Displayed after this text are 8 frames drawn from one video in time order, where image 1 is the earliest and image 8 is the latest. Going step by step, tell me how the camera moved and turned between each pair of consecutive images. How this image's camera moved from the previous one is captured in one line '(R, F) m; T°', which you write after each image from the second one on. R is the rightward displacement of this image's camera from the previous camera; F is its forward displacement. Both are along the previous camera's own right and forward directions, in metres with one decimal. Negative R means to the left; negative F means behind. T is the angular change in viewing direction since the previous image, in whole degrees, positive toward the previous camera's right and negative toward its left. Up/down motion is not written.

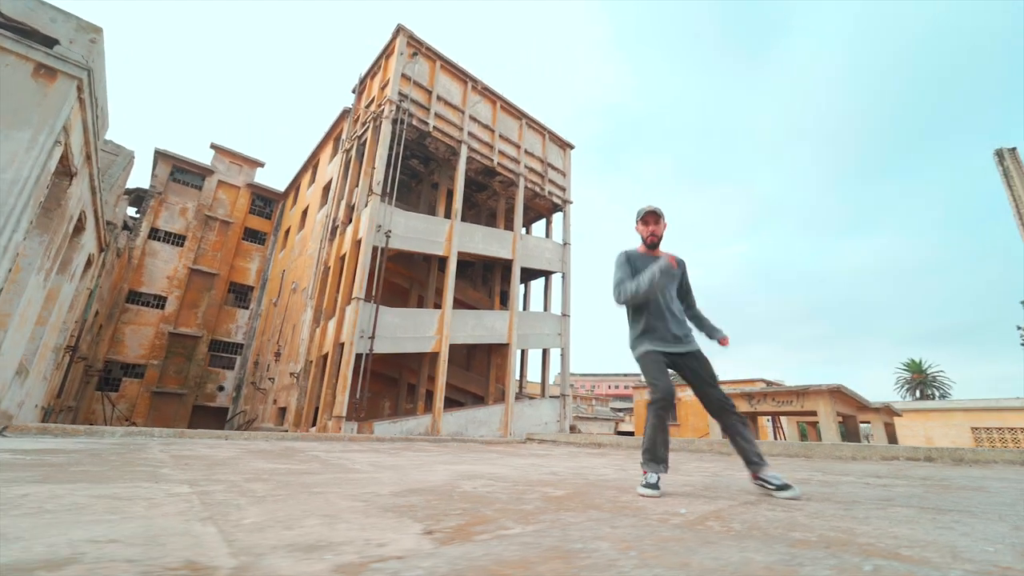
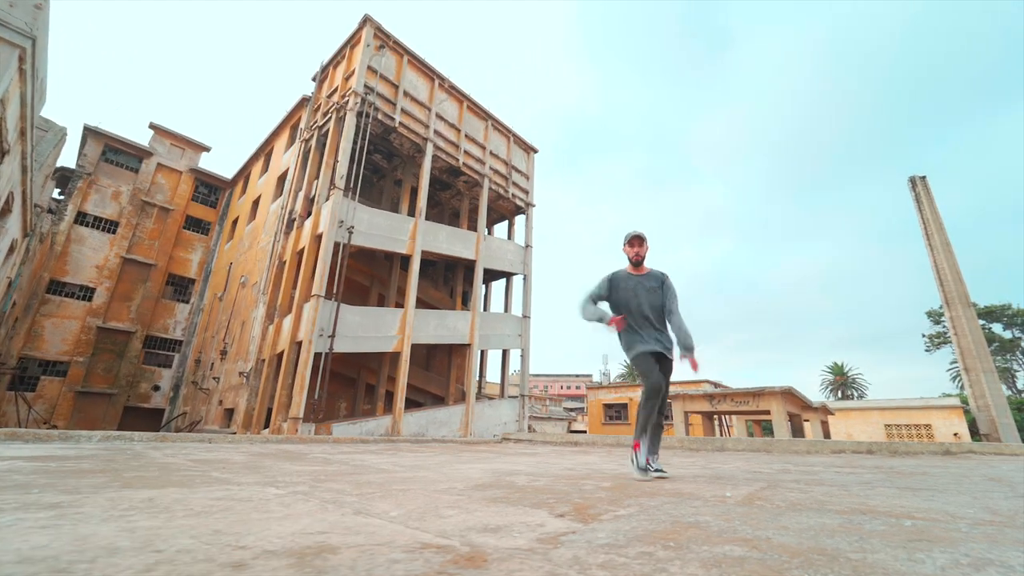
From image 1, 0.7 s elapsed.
(-0.4, -0.2) m; +6°
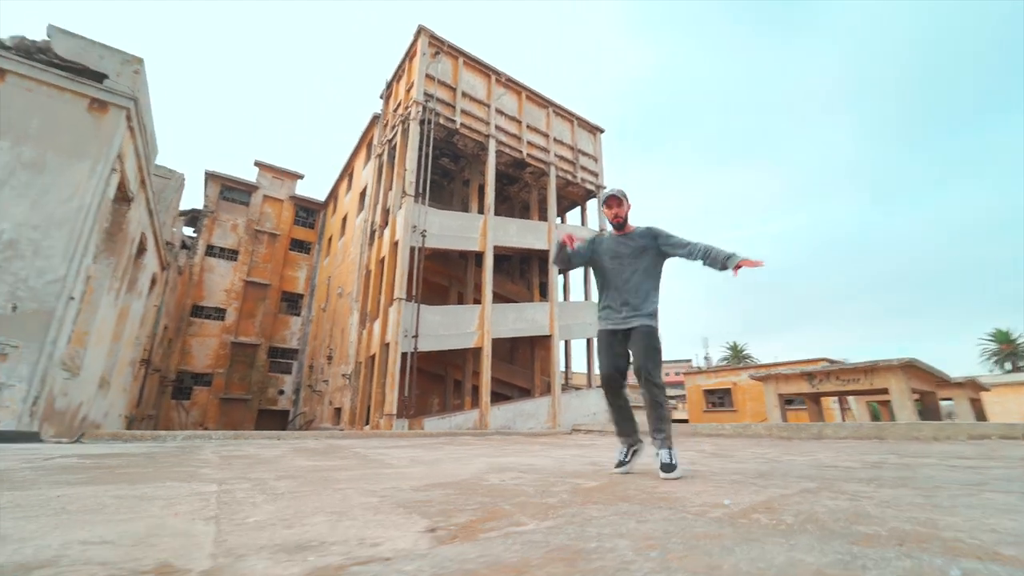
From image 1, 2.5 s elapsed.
(+0.4, +0.3) m; -11°
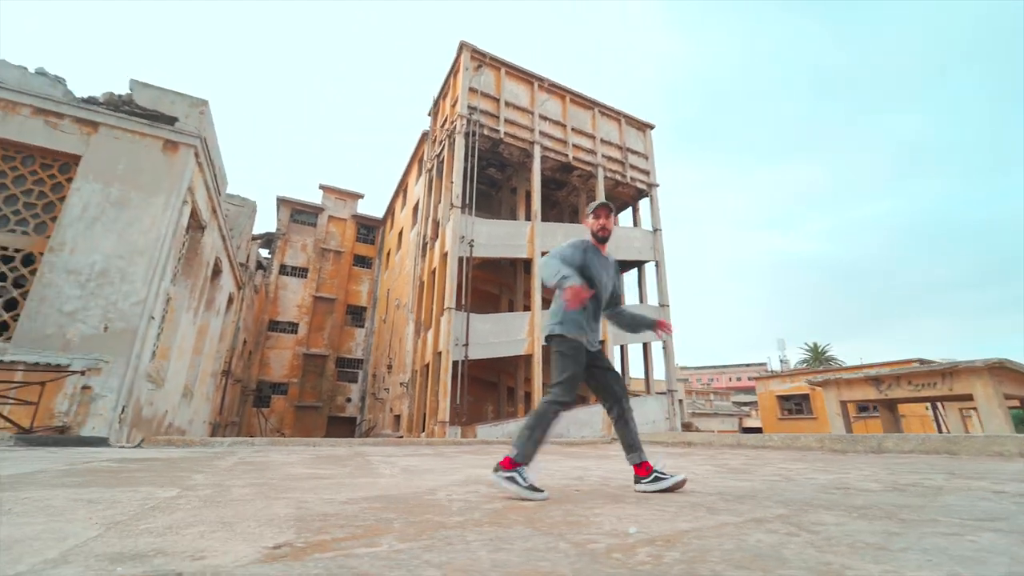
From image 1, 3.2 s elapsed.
(+0.4, +0.1) m; -8°
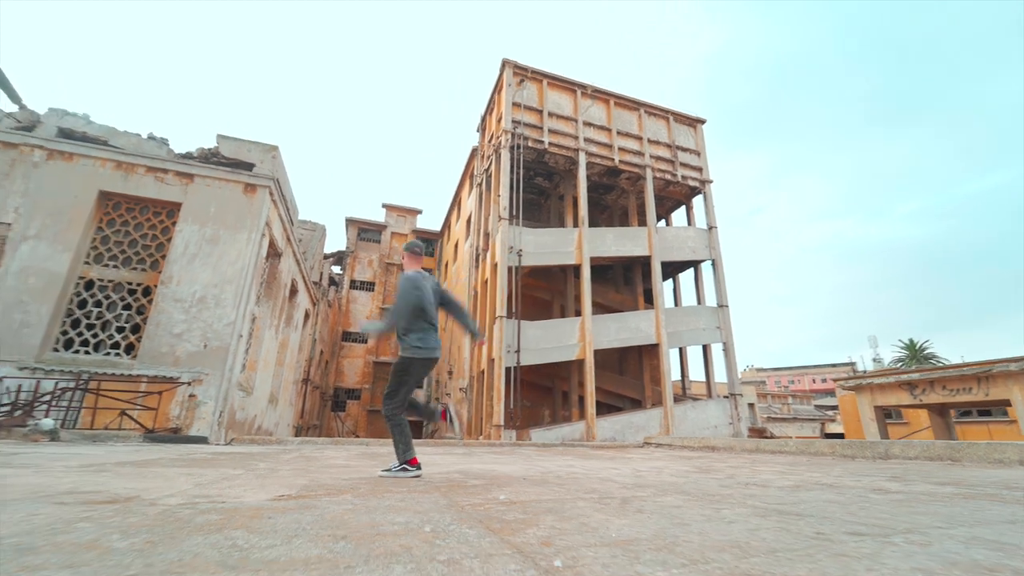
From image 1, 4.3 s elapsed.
(+0.5, -0.4) m; -8°
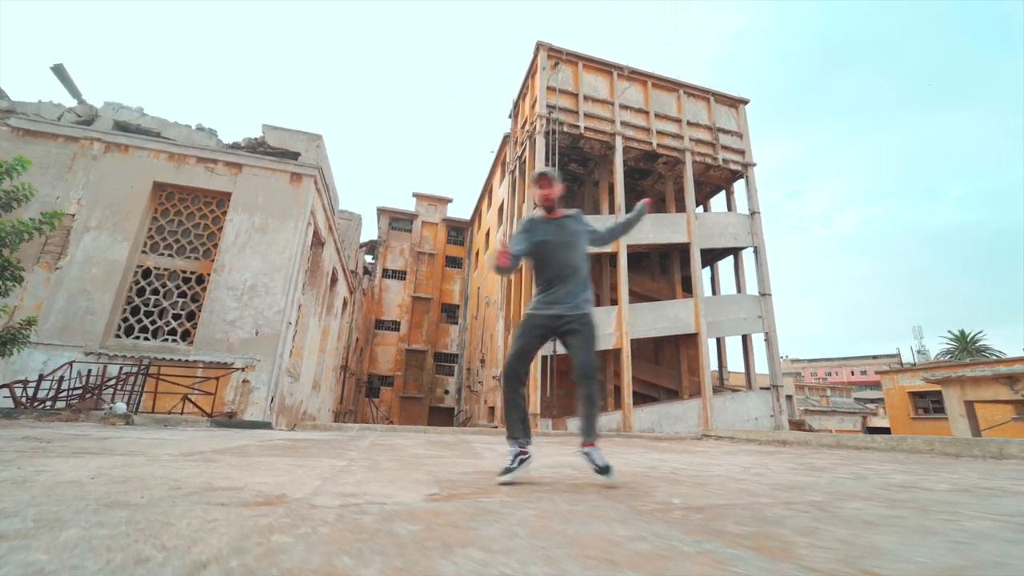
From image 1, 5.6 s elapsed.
(-0.4, +0.1) m; -3°
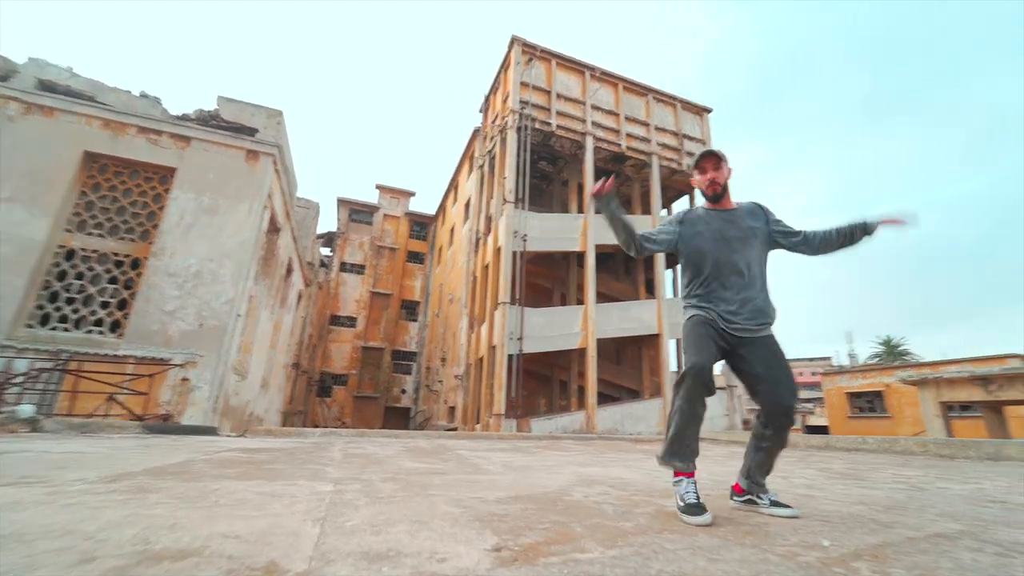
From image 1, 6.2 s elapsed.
(-0.3, +0.4) m; +5°
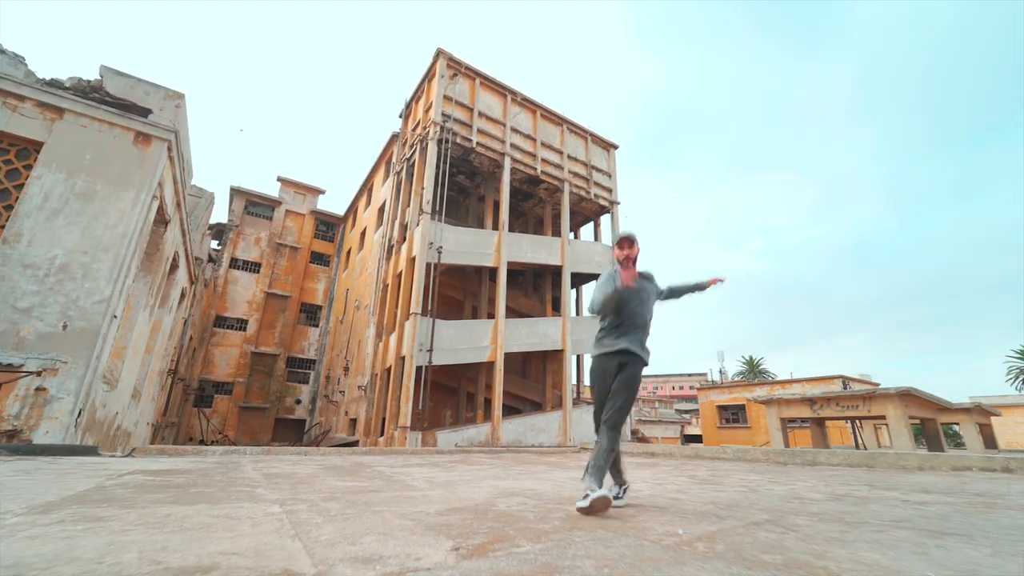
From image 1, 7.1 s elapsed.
(-0.1, -0.3) m; +12°
